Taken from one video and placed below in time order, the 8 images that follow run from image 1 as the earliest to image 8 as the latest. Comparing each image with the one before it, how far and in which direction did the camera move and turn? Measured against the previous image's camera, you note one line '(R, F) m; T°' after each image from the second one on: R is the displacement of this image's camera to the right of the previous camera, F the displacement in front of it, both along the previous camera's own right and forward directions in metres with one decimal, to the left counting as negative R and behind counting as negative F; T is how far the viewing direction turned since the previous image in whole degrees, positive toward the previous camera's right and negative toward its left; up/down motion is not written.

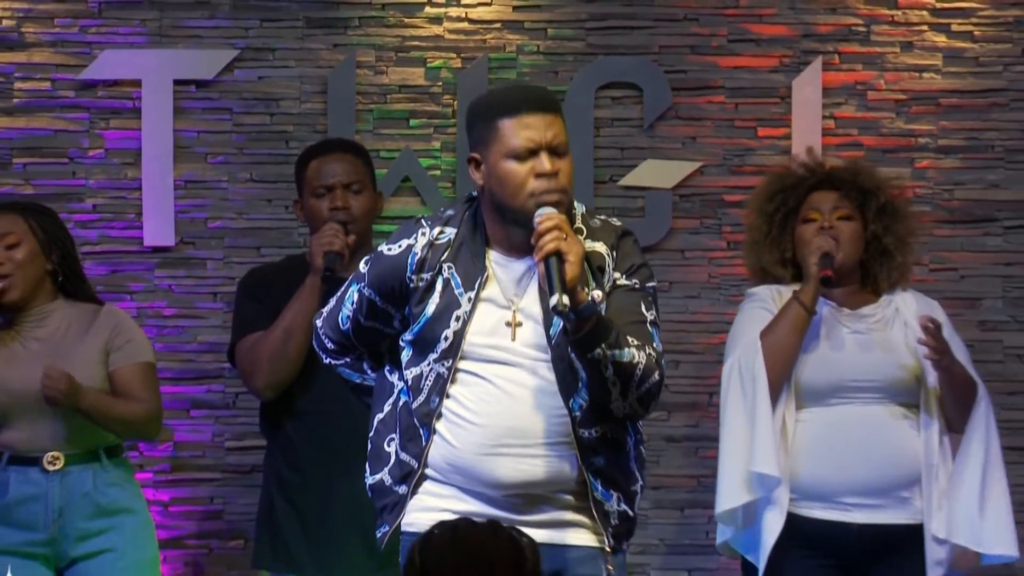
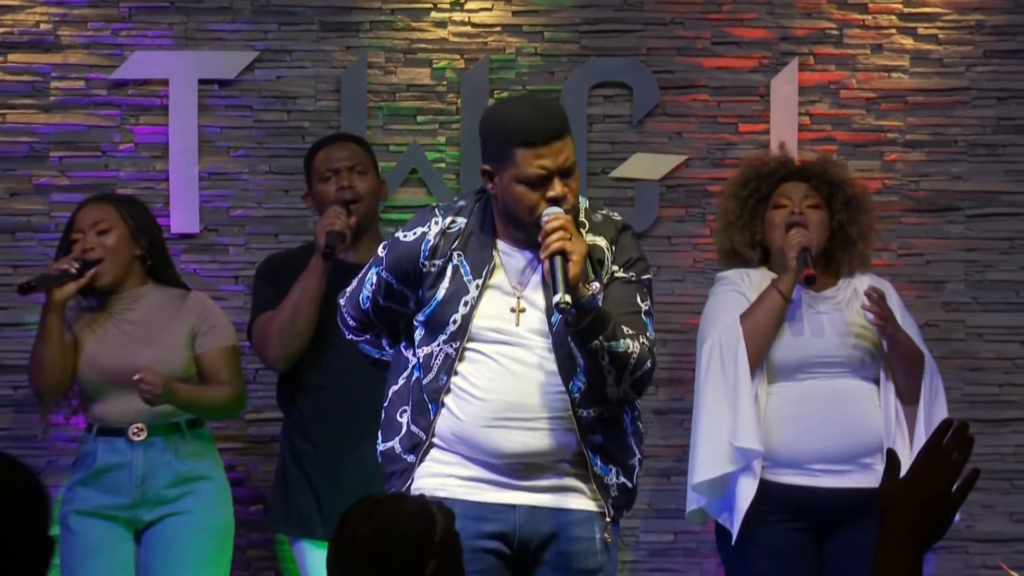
(0.0, -0.3) m; 0°
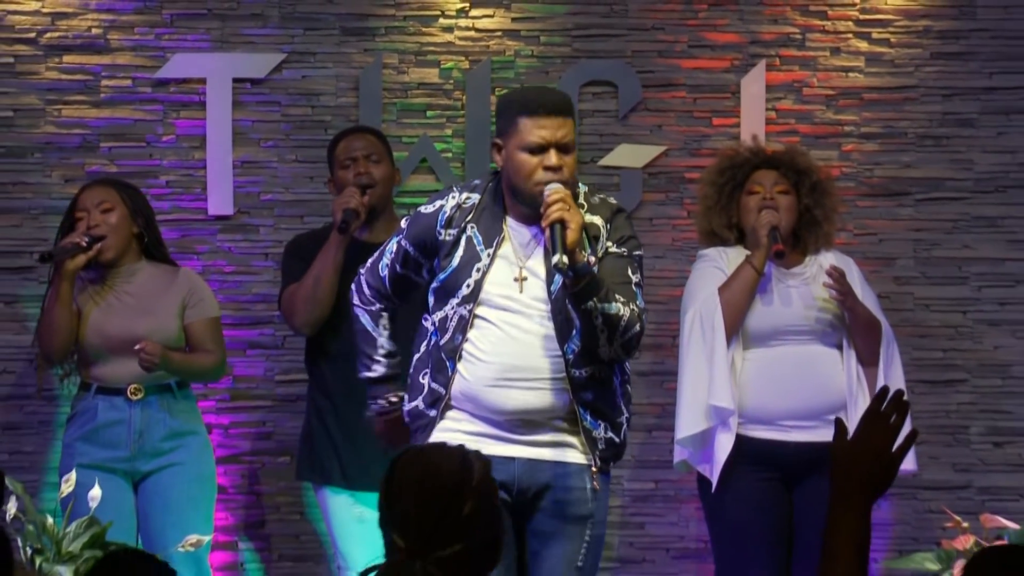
(0.0, -0.5) m; 0°
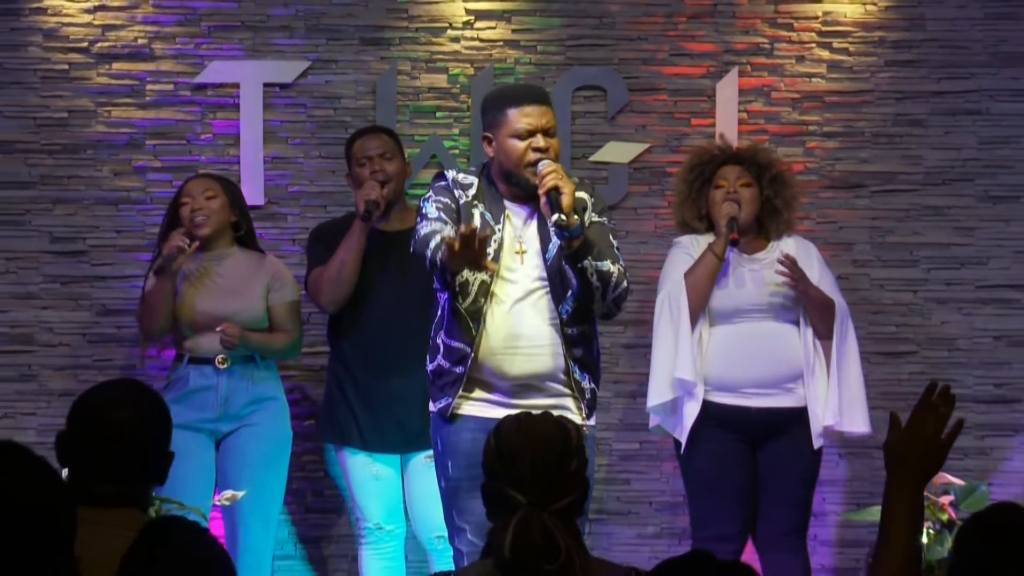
(0.0, -0.6) m; 0°
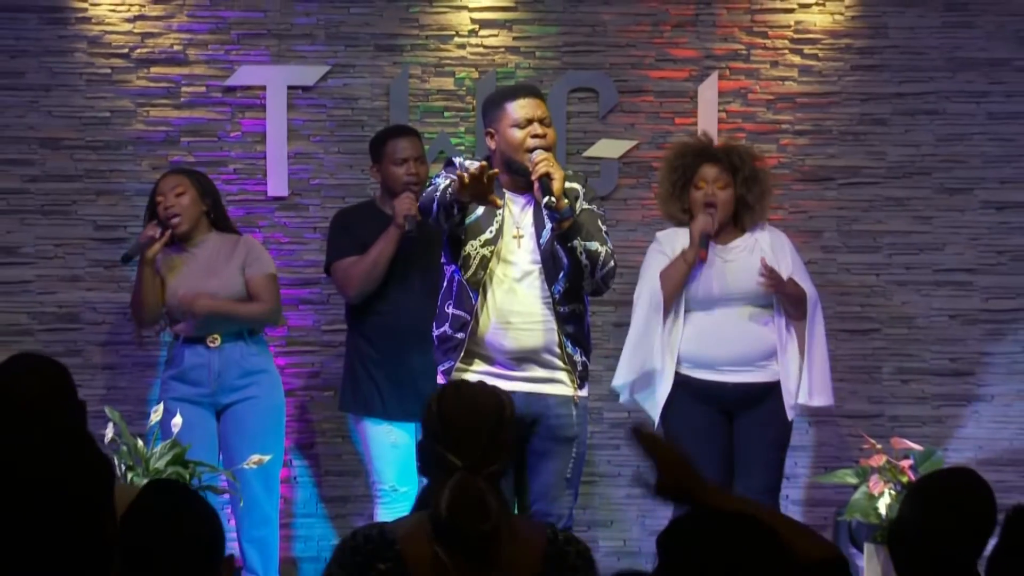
(0.0, -0.5) m; 0°
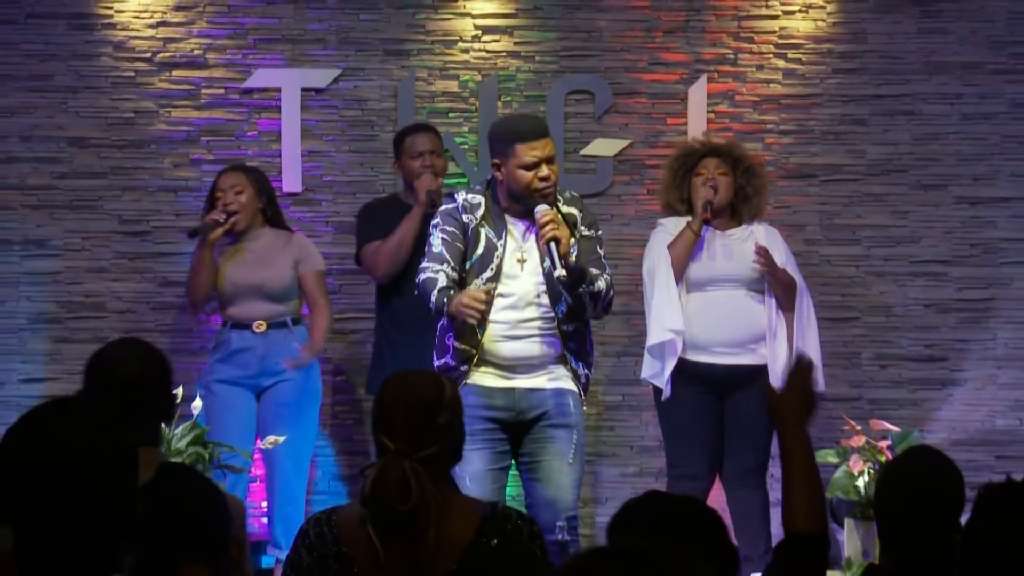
(0.0, -0.3) m; 0°
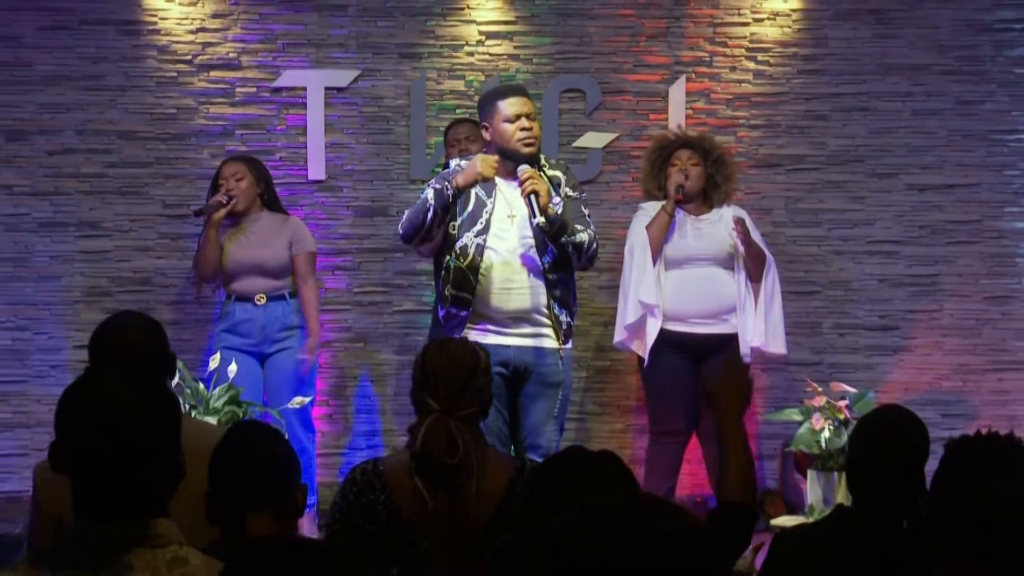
(0.0, -0.8) m; 0°
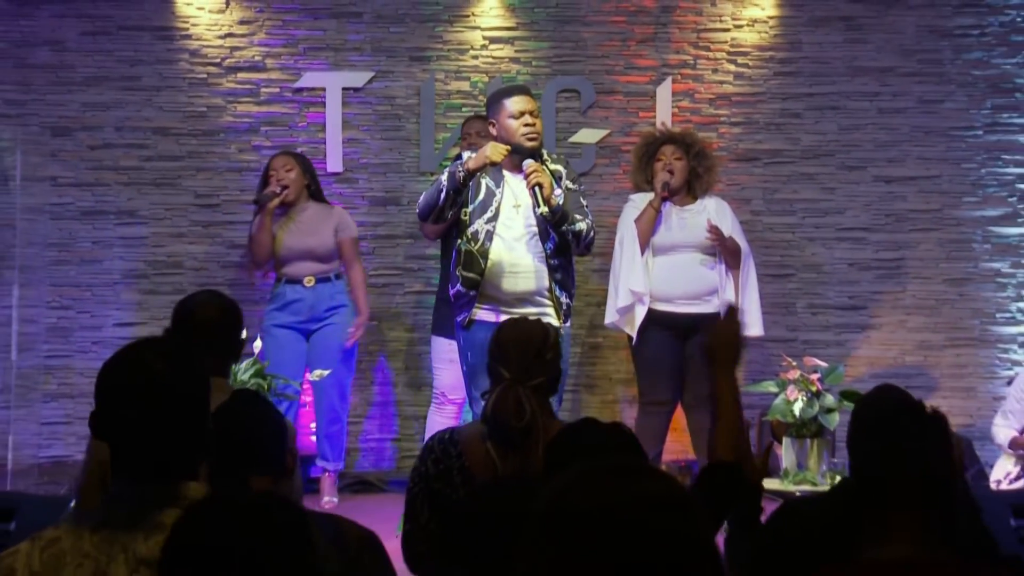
(0.0, -0.6) m; 0°
